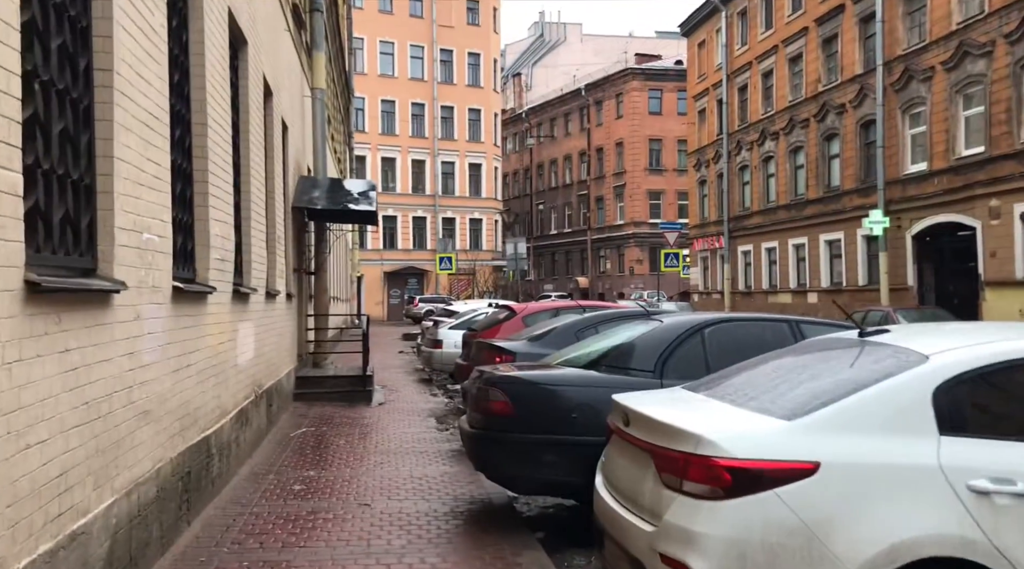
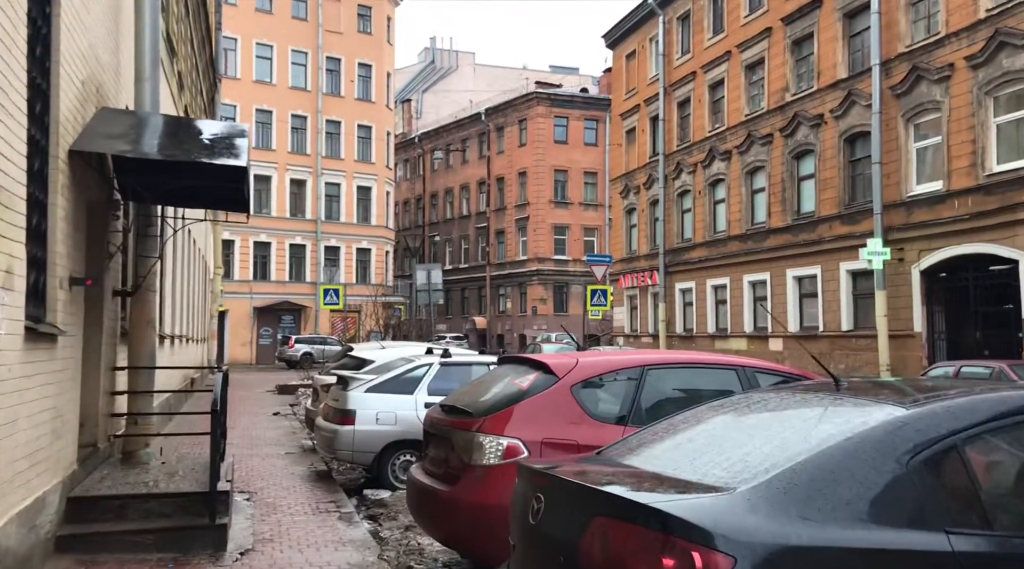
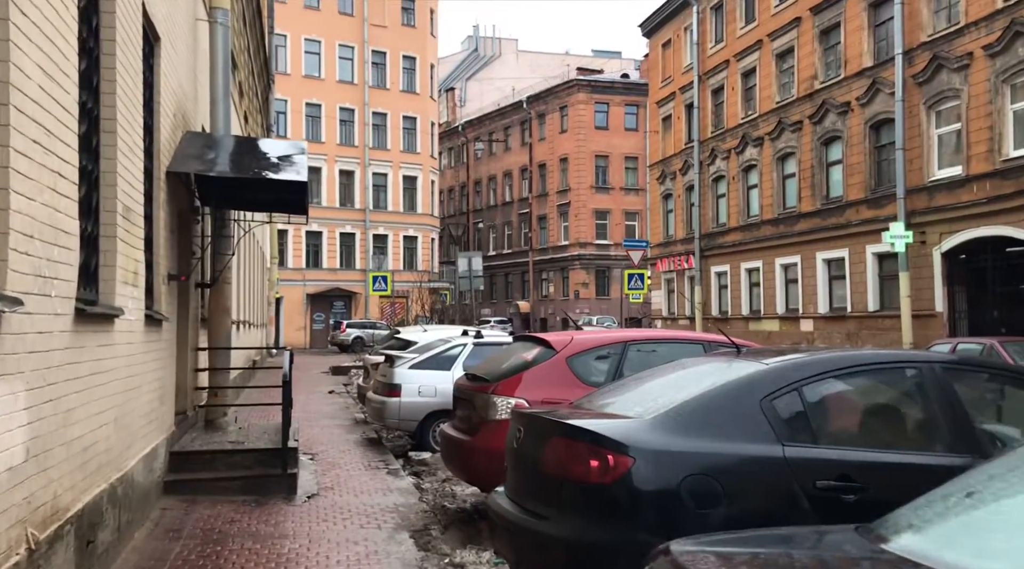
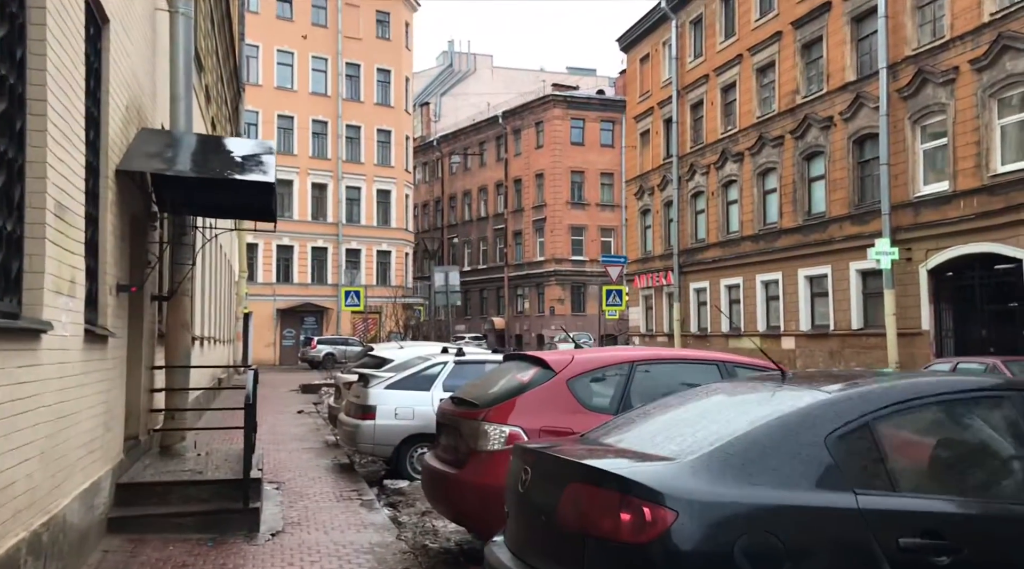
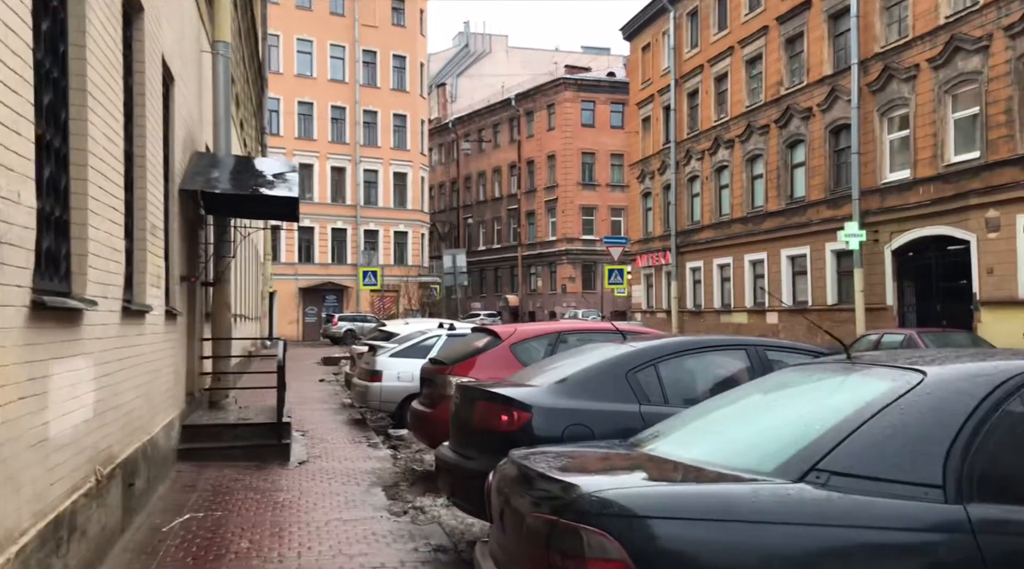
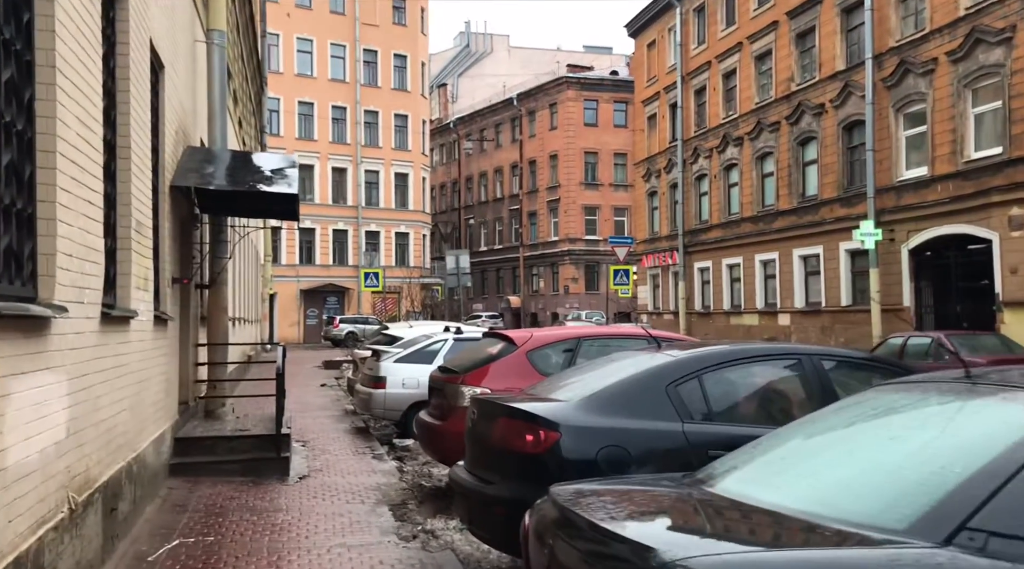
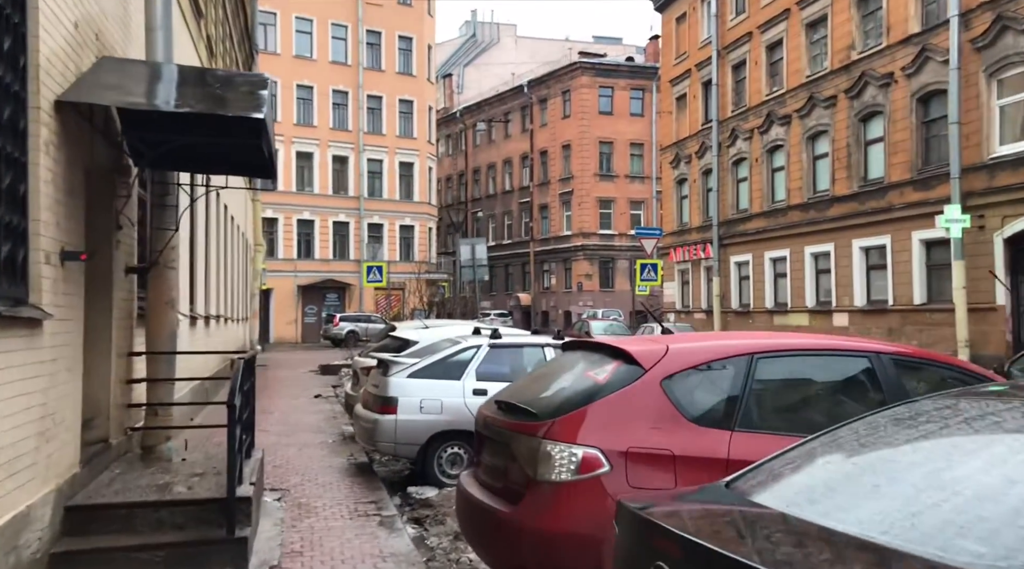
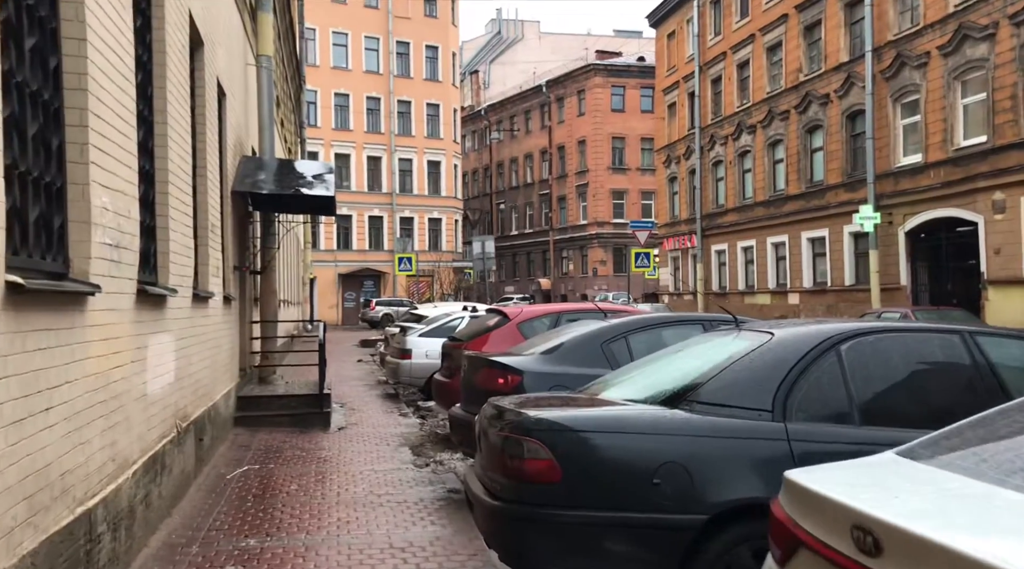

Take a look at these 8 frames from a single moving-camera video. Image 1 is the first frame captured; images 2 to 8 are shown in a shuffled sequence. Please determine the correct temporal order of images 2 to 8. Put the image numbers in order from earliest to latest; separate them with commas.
8, 5, 6, 3, 4, 2, 7
